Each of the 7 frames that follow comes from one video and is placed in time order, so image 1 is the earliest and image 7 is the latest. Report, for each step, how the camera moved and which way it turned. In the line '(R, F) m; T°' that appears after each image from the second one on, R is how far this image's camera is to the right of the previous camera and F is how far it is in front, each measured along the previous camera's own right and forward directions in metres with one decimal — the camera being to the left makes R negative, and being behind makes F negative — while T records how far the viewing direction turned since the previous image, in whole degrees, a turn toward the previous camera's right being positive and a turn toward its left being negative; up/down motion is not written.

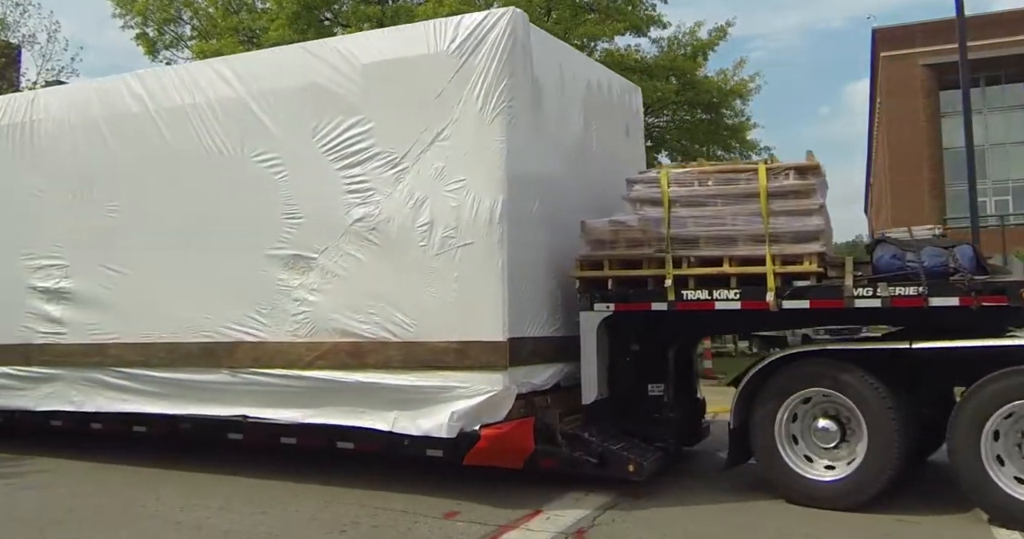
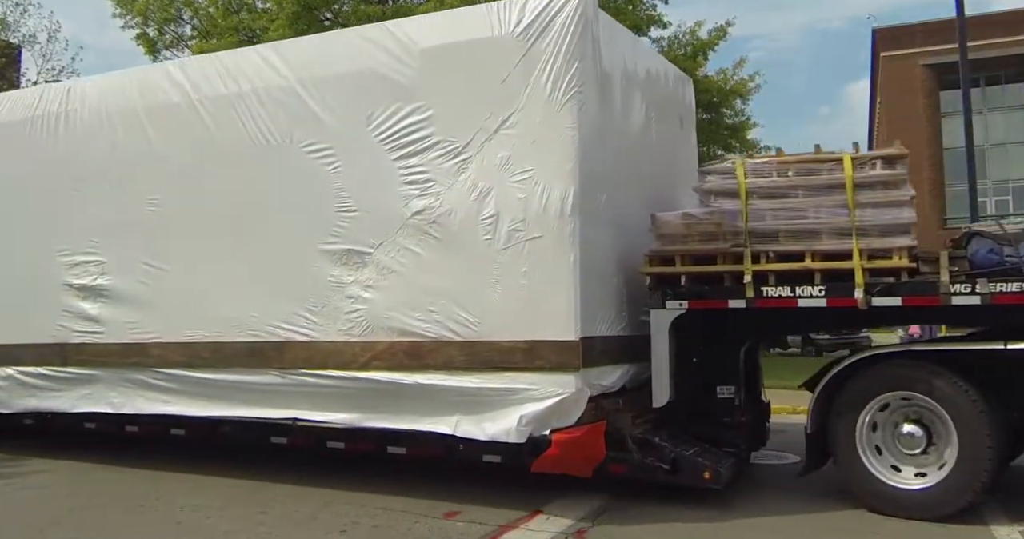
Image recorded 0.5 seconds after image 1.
(-0.4, +0.3) m; -1°
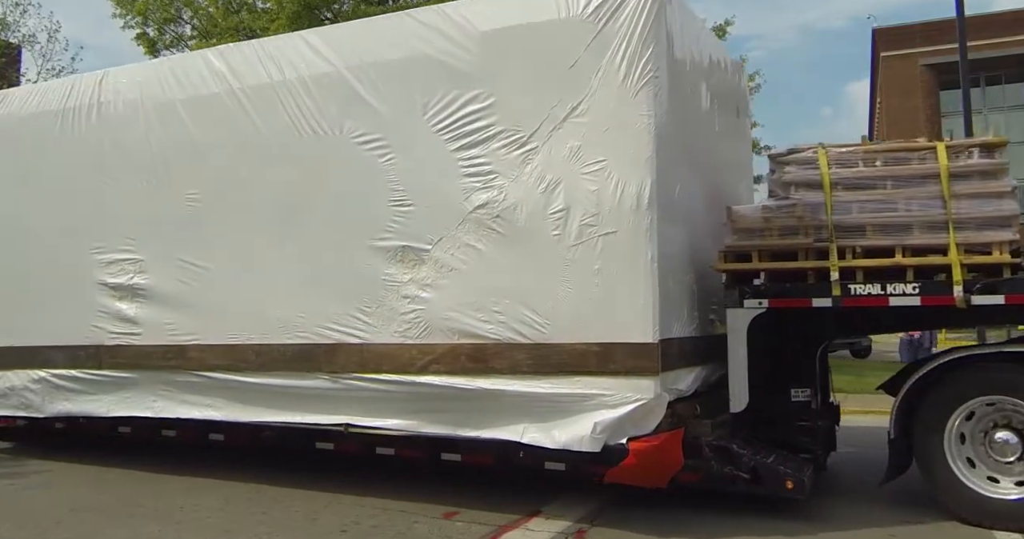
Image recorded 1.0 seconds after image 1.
(-0.4, +0.3) m; 0°
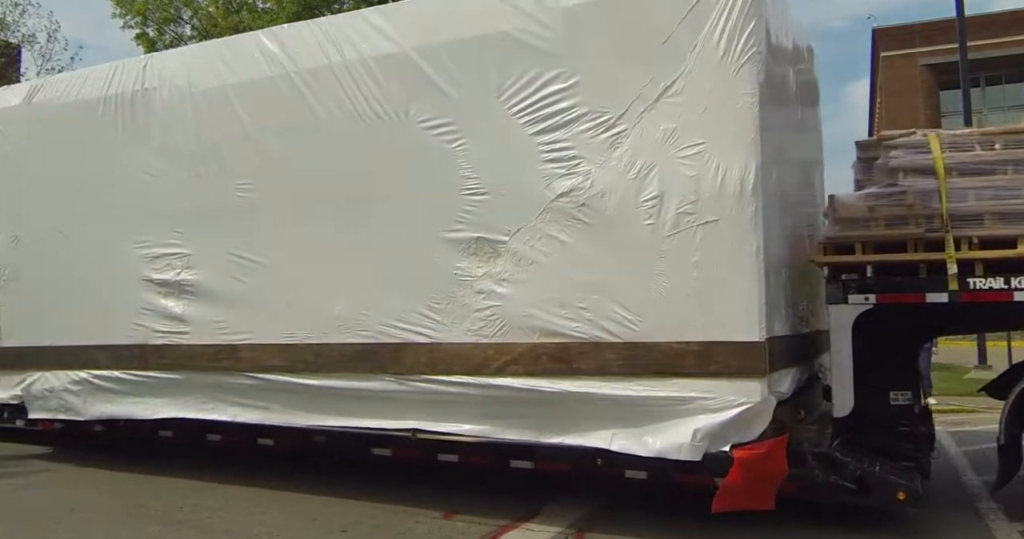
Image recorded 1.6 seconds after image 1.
(-0.5, +0.4) m; -1°
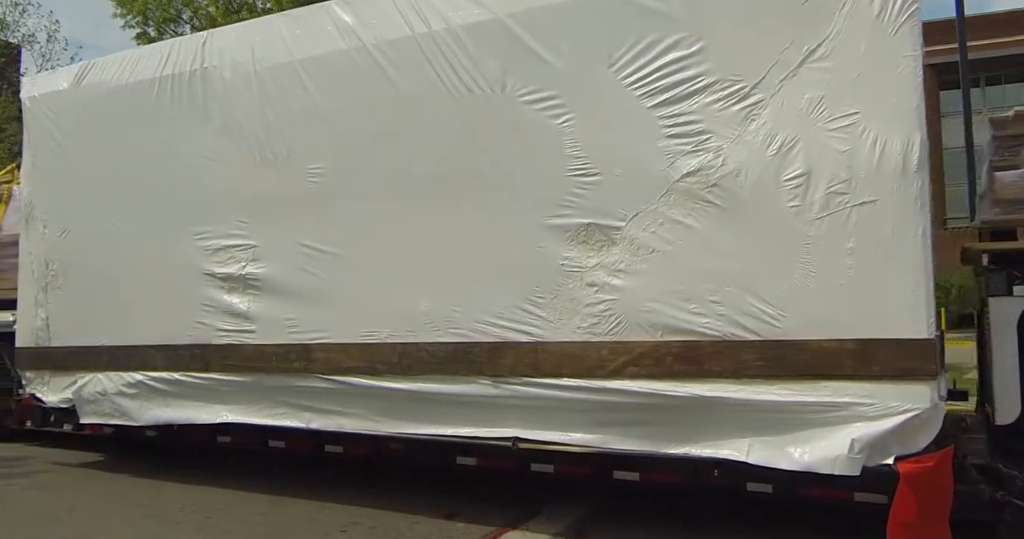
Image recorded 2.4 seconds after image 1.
(-0.6, +0.5) m; -1°
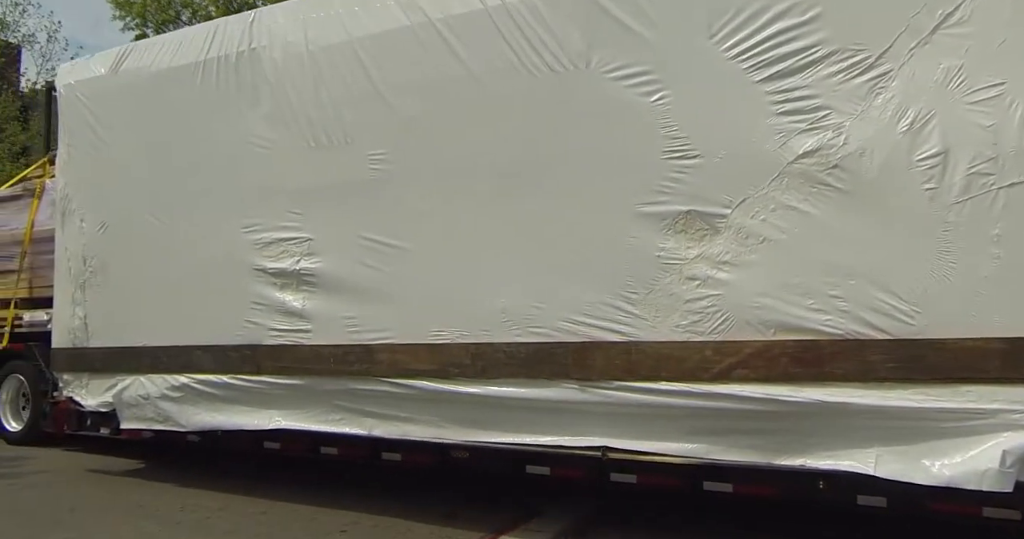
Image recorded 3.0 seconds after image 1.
(-0.4, +0.4) m; -1°
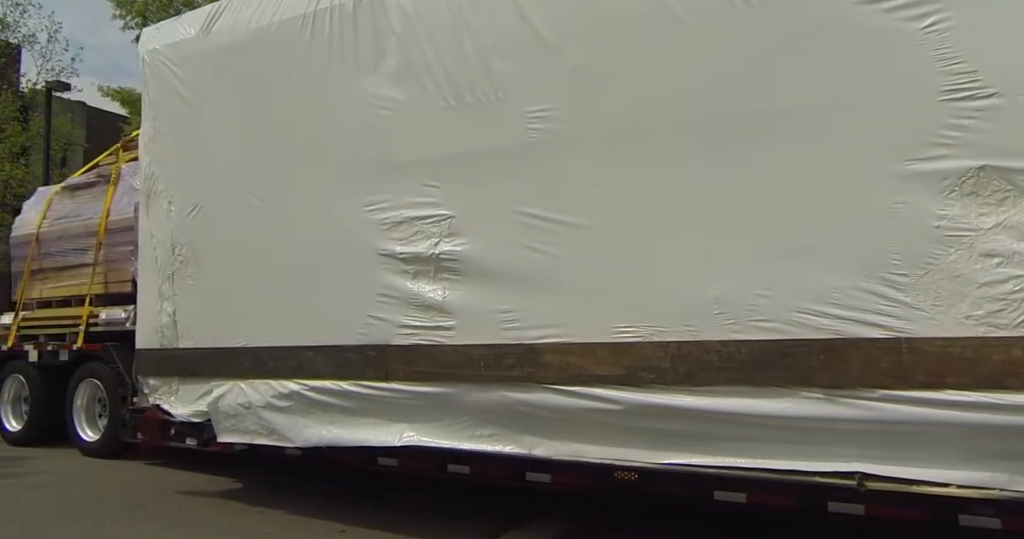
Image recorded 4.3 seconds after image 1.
(-0.8, +0.9) m; -3°
